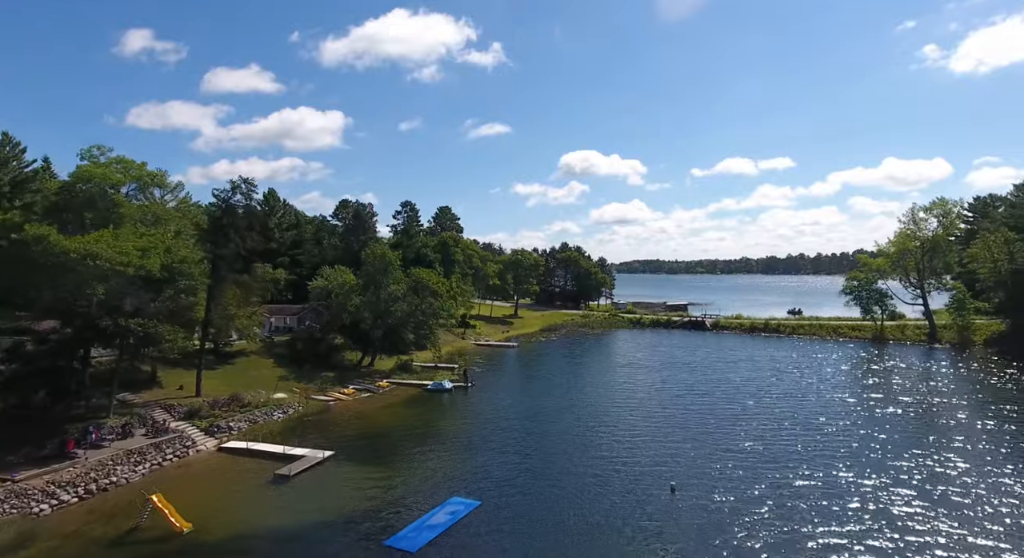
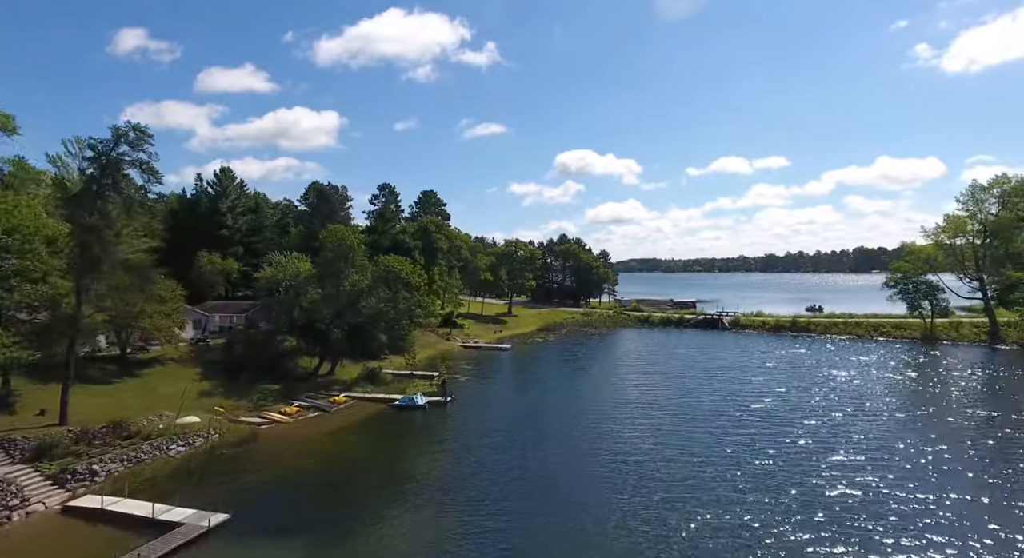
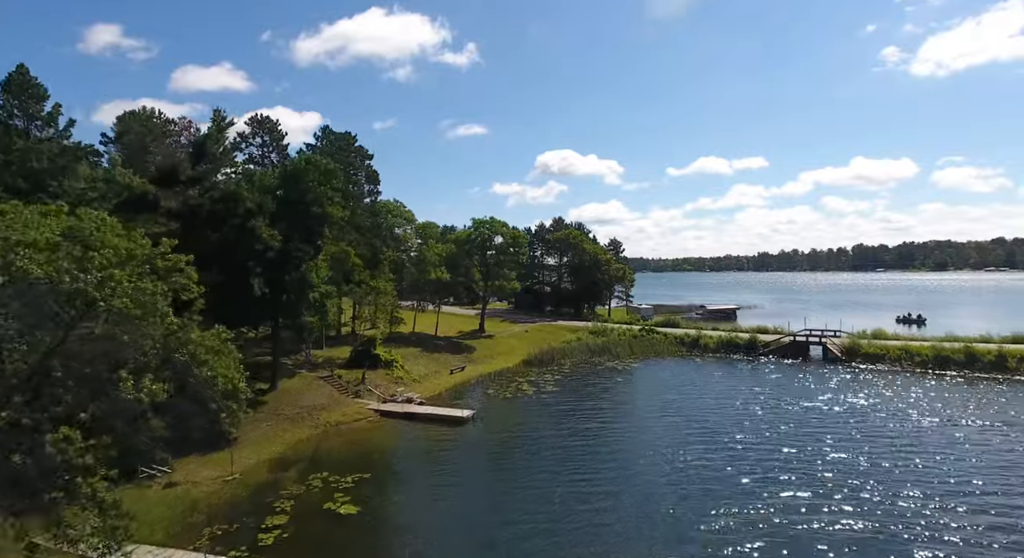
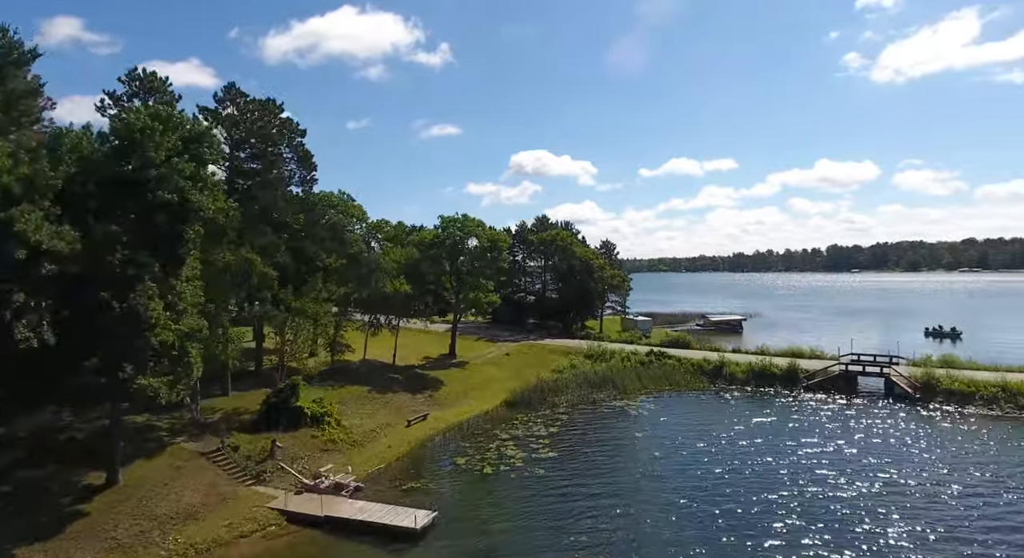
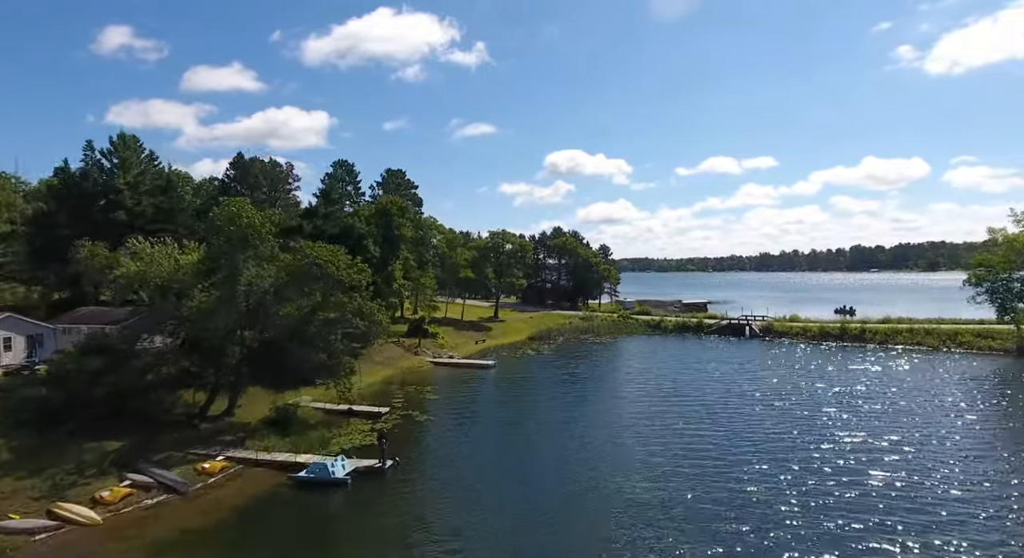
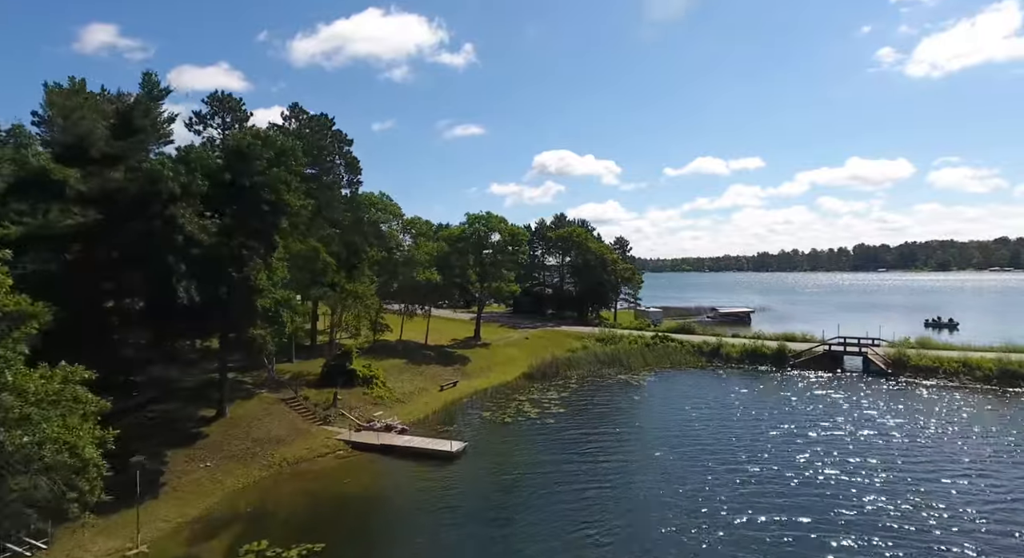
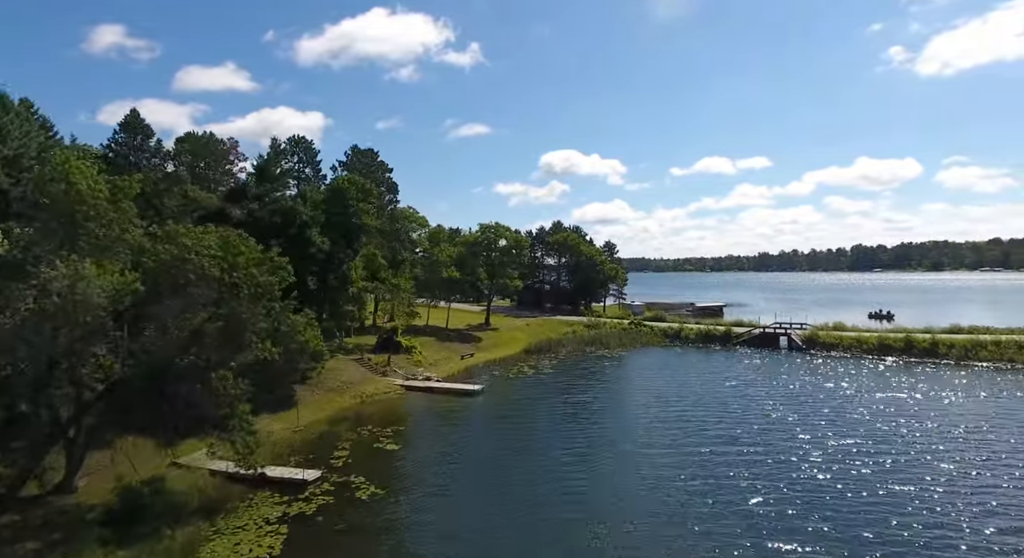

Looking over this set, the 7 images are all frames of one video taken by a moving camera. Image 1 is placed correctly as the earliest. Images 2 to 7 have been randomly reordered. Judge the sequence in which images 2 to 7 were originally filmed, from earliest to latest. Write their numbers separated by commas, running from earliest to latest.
2, 5, 7, 3, 6, 4
